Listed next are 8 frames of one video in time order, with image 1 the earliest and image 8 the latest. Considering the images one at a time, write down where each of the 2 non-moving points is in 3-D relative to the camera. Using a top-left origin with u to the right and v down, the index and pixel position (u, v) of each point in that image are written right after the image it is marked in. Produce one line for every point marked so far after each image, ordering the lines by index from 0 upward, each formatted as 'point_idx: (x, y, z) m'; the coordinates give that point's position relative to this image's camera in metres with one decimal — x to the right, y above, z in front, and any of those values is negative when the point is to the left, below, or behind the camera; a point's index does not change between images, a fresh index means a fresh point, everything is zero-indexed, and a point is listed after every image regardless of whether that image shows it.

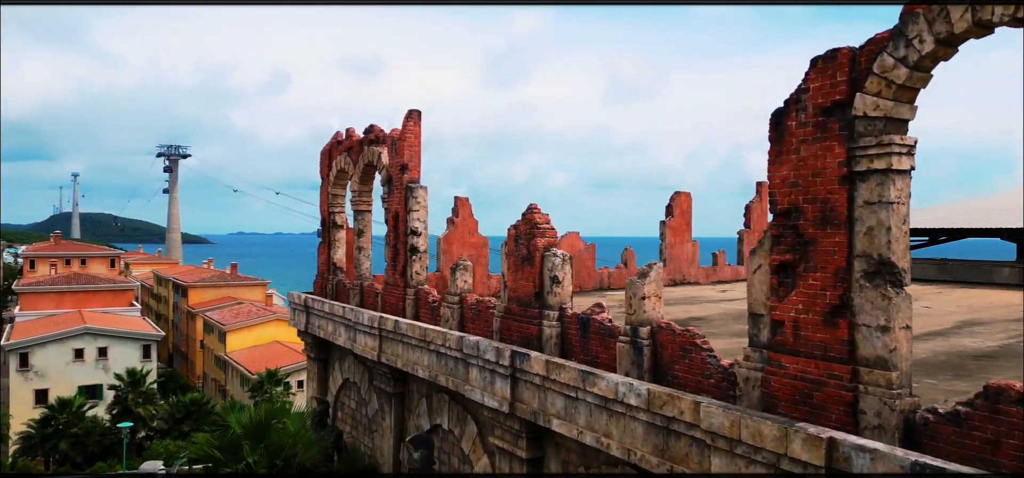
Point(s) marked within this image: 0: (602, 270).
0: (+2.0, -0.7, +14.9) m
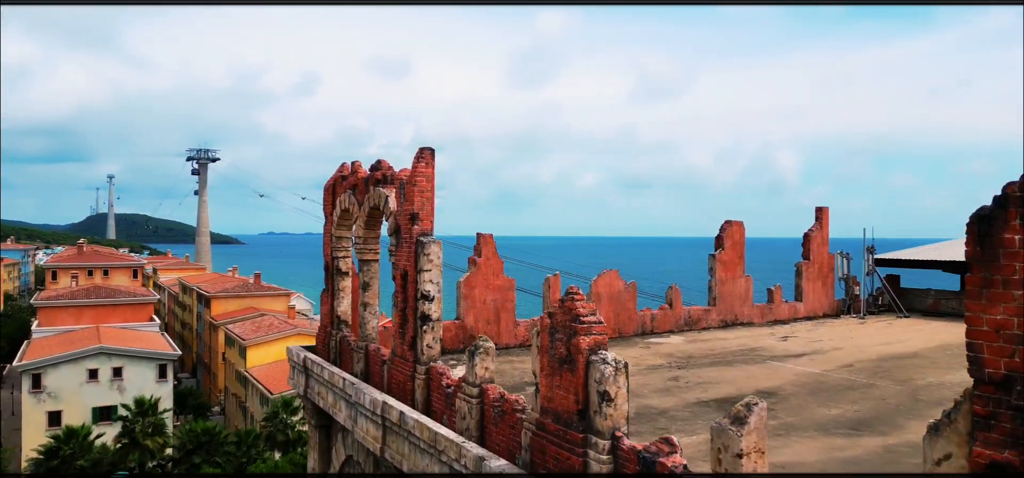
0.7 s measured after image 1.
0: (+2.6, -1.4, +13.2) m
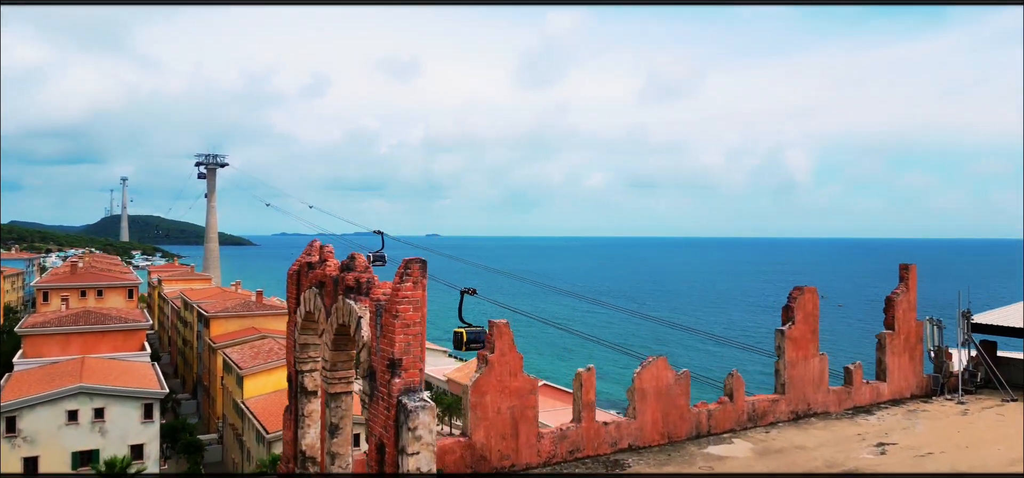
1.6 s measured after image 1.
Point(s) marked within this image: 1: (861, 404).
0: (+2.9, -2.6, +10.5) m
1: (+6.2, -2.9, +12.0) m
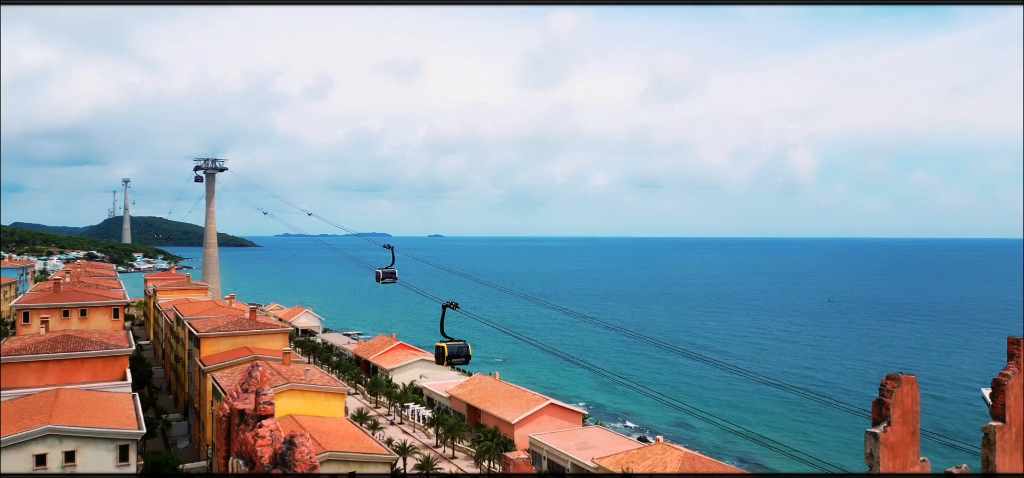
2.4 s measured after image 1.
0: (+2.9, -3.7, +8.3) m
1: (+6.3, -4.0, +9.8) m
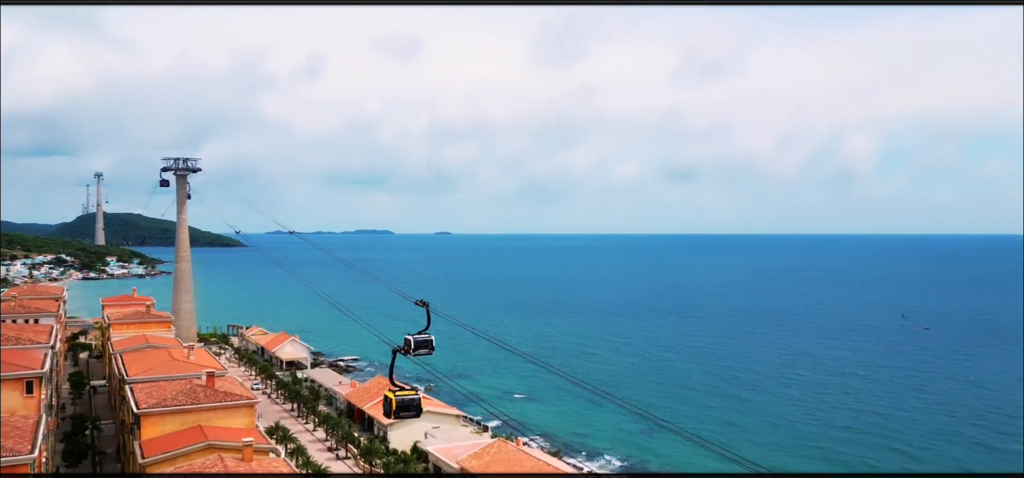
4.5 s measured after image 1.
0: (+4.5, -7.4, -1.3) m
1: (+7.8, -7.6, +0.1) m
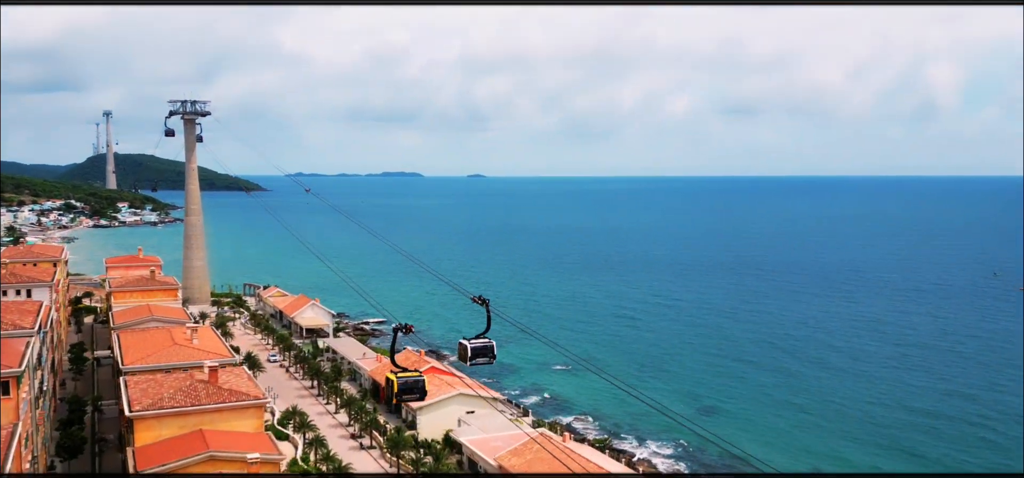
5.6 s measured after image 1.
0: (+5.6, -10.2, -6.7) m
1: (+9.0, -10.3, -5.3) m
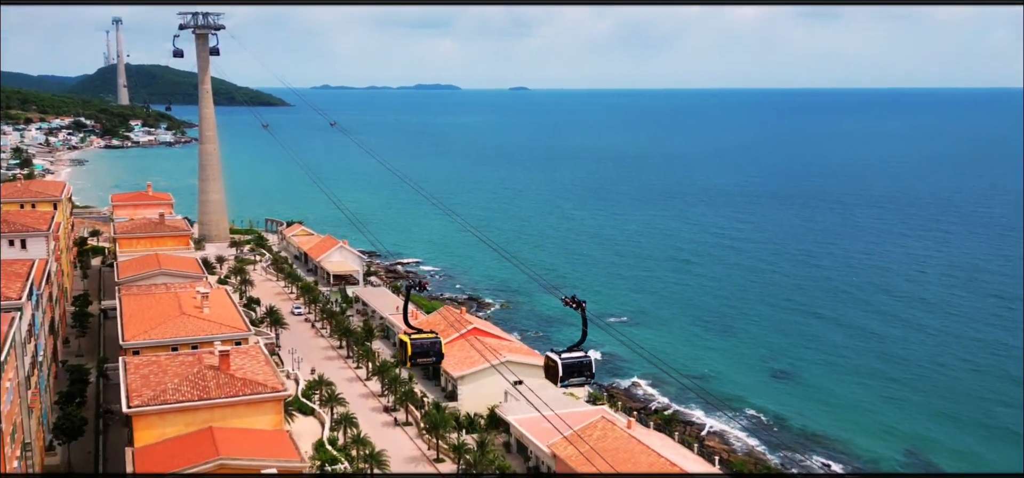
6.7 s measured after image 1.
0: (+6.7, -14.3, -11.5) m
1: (+10.1, -14.3, -10.2) m
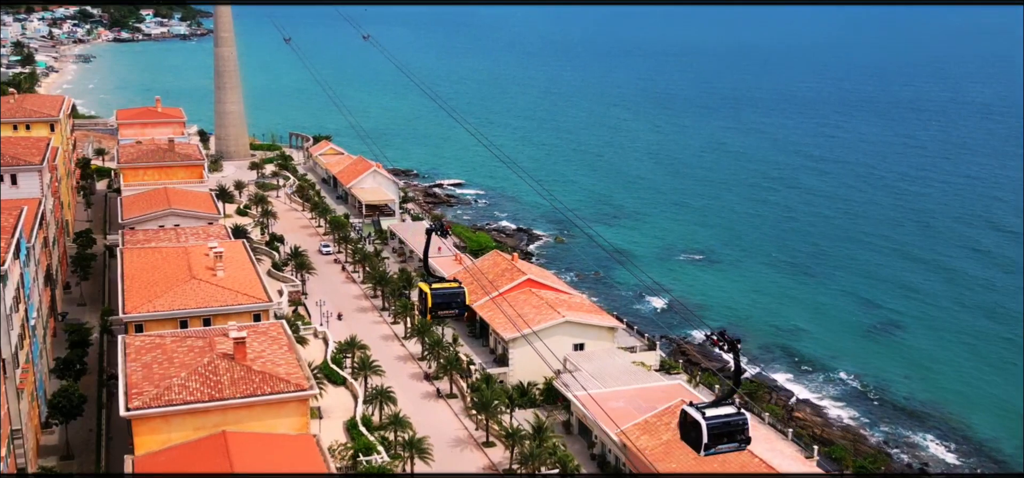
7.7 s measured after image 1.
0: (+7.2, -19.9, -15.0) m
1: (+10.6, -19.8, -13.8) m
